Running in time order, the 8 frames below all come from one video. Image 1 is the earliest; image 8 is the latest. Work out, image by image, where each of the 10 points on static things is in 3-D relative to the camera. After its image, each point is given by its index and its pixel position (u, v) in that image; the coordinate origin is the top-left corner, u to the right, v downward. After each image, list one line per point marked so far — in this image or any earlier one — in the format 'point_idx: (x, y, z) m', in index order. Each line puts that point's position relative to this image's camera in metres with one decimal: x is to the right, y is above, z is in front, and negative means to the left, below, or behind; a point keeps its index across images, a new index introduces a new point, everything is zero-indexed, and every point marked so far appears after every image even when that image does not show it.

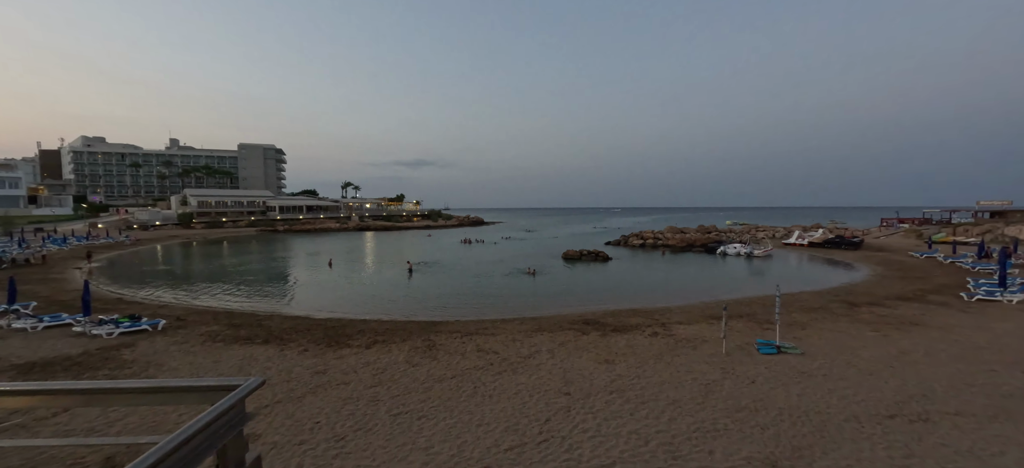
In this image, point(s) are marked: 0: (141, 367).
0: (-9.5, -3.3, +11.5) m
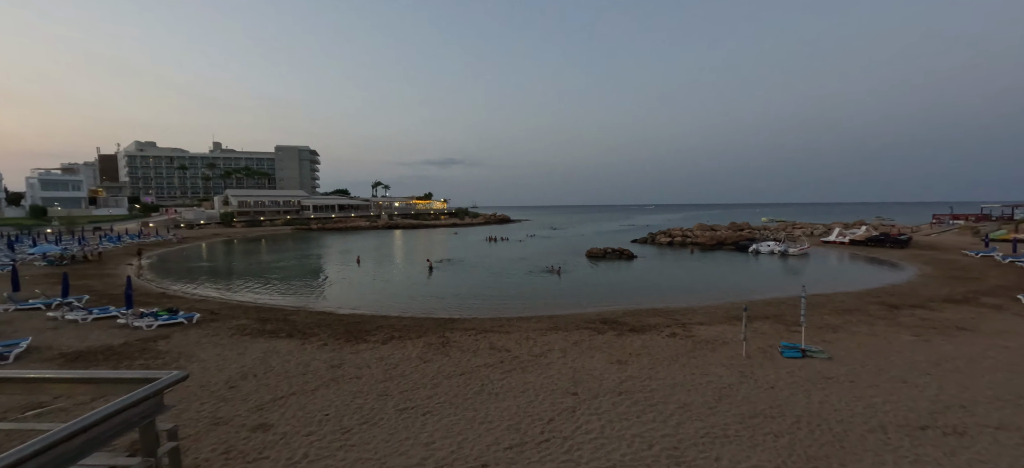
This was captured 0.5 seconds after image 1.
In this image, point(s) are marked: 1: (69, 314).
0: (-9.2, -3.3, +12.2) m
1: (-14.5, -2.6, +14.9) m
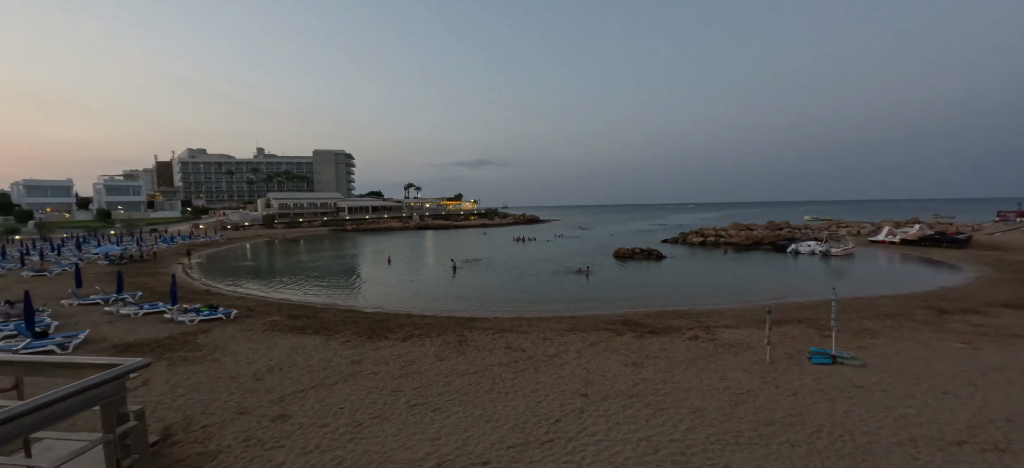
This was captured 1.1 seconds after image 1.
0: (-8.8, -3.3, +13.0) m
1: (-13.8, -2.7, +16.1) m
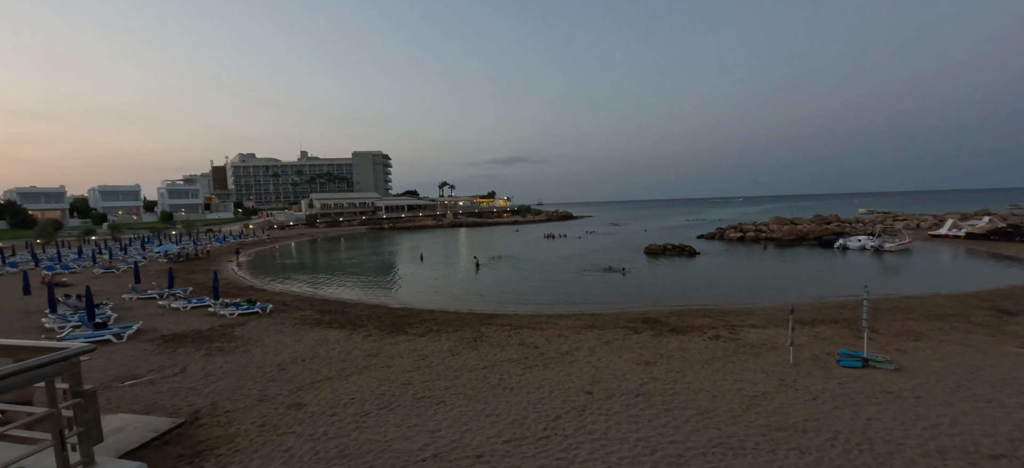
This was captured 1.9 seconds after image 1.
0: (-8.4, -3.3, +13.9) m
1: (-13.1, -2.7, +17.4) m
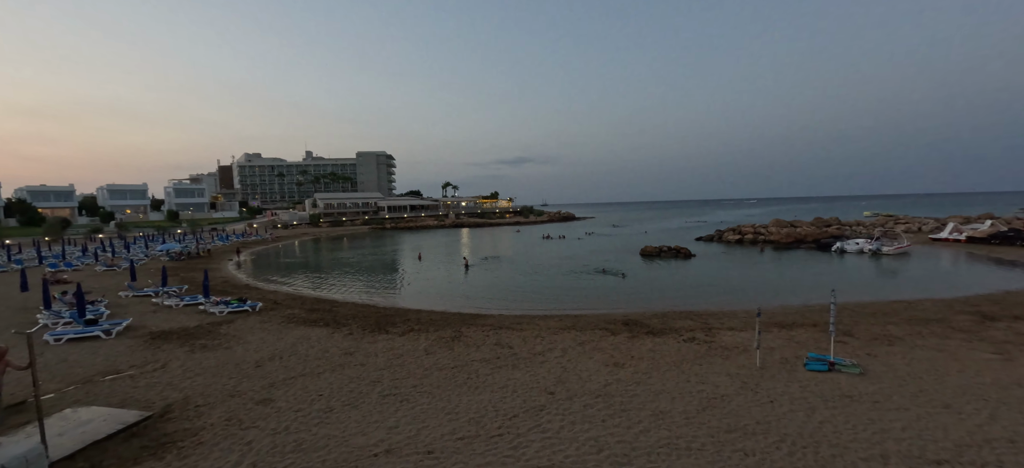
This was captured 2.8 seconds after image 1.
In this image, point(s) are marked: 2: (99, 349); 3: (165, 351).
0: (-9.1, -3.3, +14.3) m
1: (-13.8, -2.6, +17.9) m
2: (-11.8, -3.2, +12.8) m
3: (-10.1, -3.4, +13.0) m
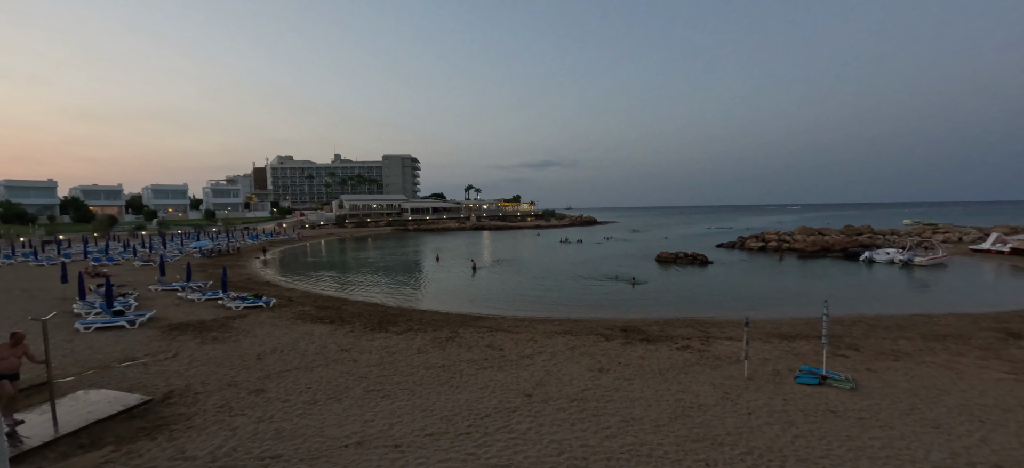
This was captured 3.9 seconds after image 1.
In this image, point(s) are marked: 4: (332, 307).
0: (-9.3, -3.3, +15.1) m
1: (-13.7, -2.6, +19.1) m
2: (-12.1, -3.2, +13.9) m
3: (-10.3, -3.3, +14.0) m
4: (-7.7, -3.1, +19.2) m
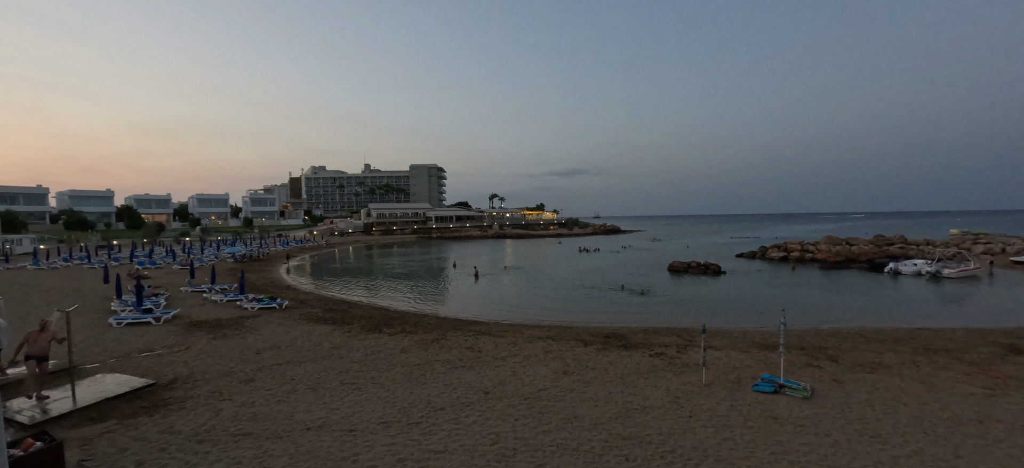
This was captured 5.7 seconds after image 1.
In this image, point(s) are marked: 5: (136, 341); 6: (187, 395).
0: (-9.9, -3.5, +16.7) m
1: (-13.9, -2.8, +21.0) m
2: (-12.8, -3.3, +15.7) m
3: (-11.0, -3.5, +15.6) m
4: (-7.9, -3.4, +20.6) m
5: (-11.9, -3.5, +14.4) m
6: (-7.9, -3.9, +10.9) m
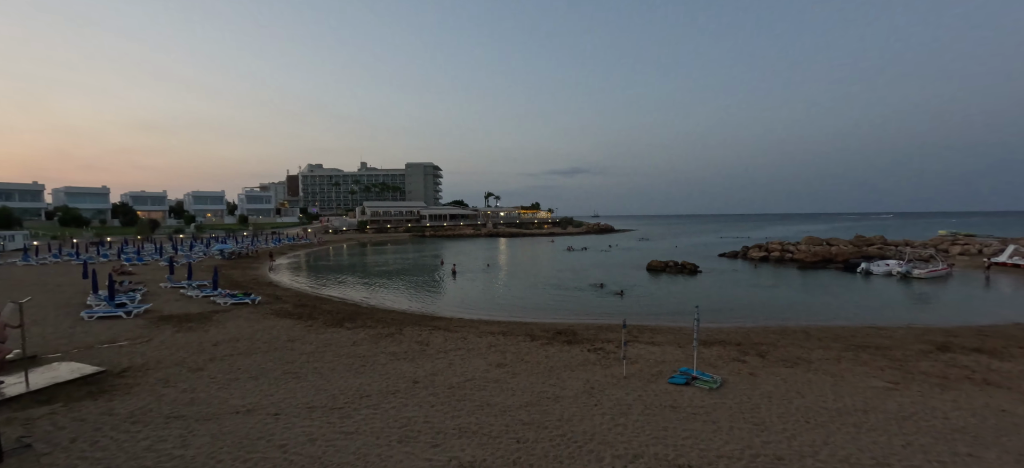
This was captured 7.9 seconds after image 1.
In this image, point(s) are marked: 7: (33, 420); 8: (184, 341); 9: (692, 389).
0: (-11.7, -3.5, +17.6) m
1: (-15.6, -2.7, +22.0) m
2: (-14.6, -3.3, +16.6) m
3: (-12.8, -3.5, +16.5) m
4: (-9.6, -3.4, +21.5) m
5: (-13.8, -3.4, +15.3) m
6: (-9.8, -3.9, +11.8) m
7: (-9.8, -3.8, +9.2) m
8: (-11.0, -3.7, +15.2) m
9: (+4.7, -3.9, +11.2) m
